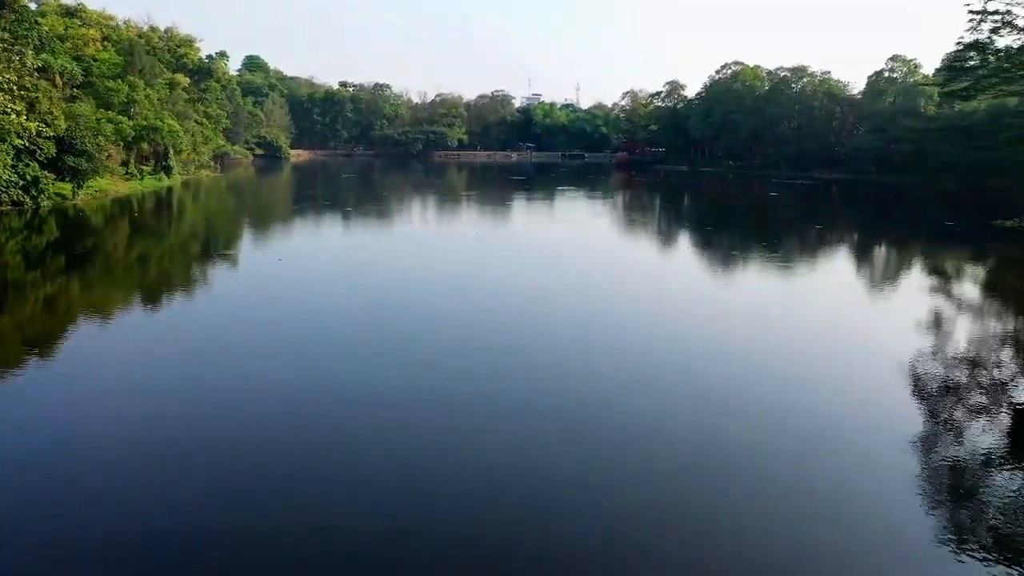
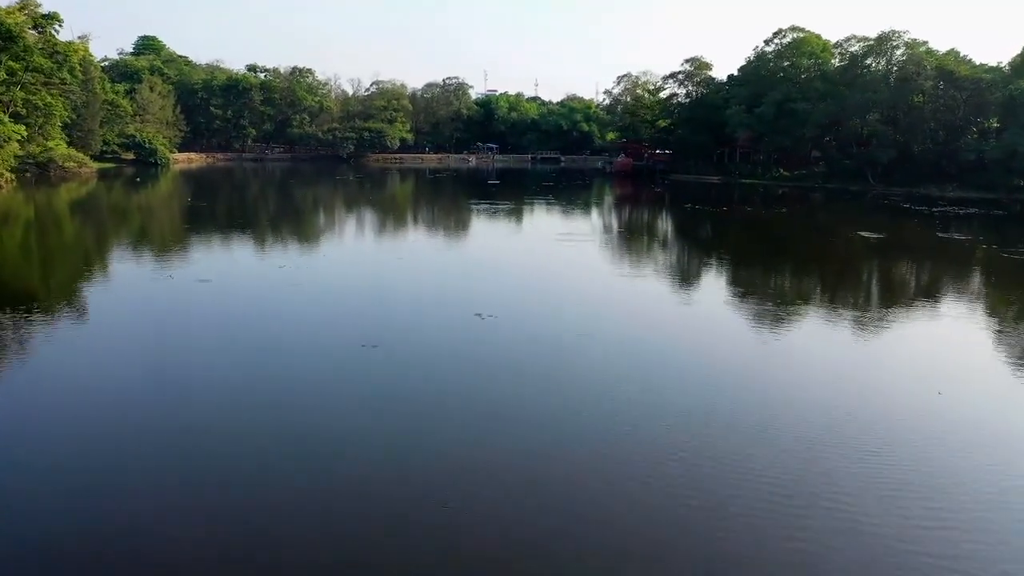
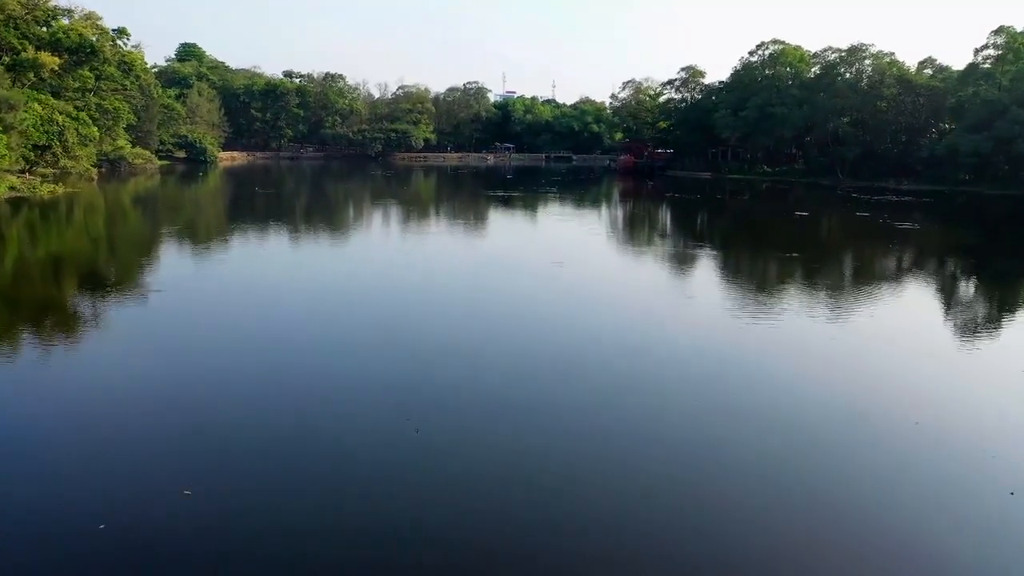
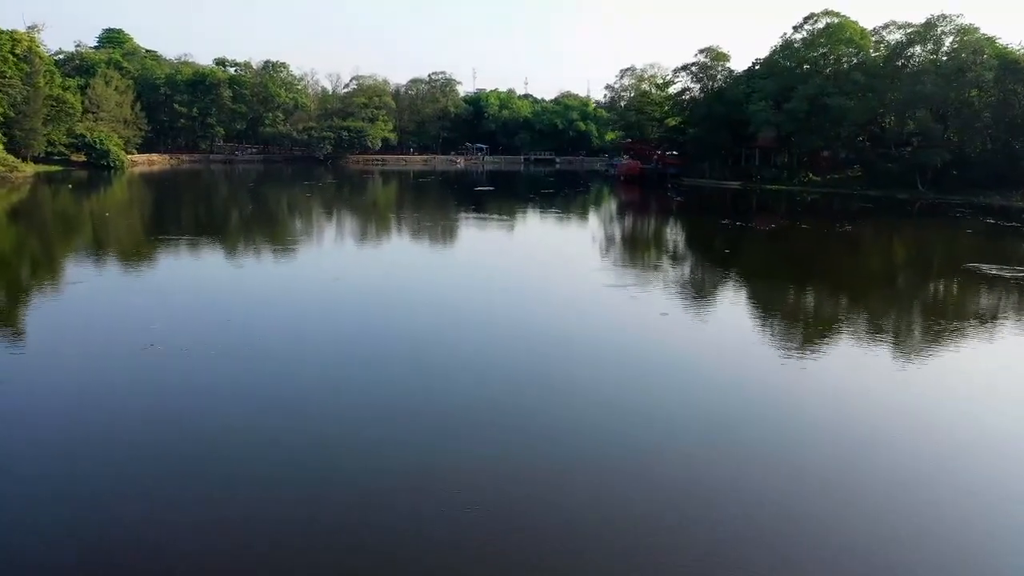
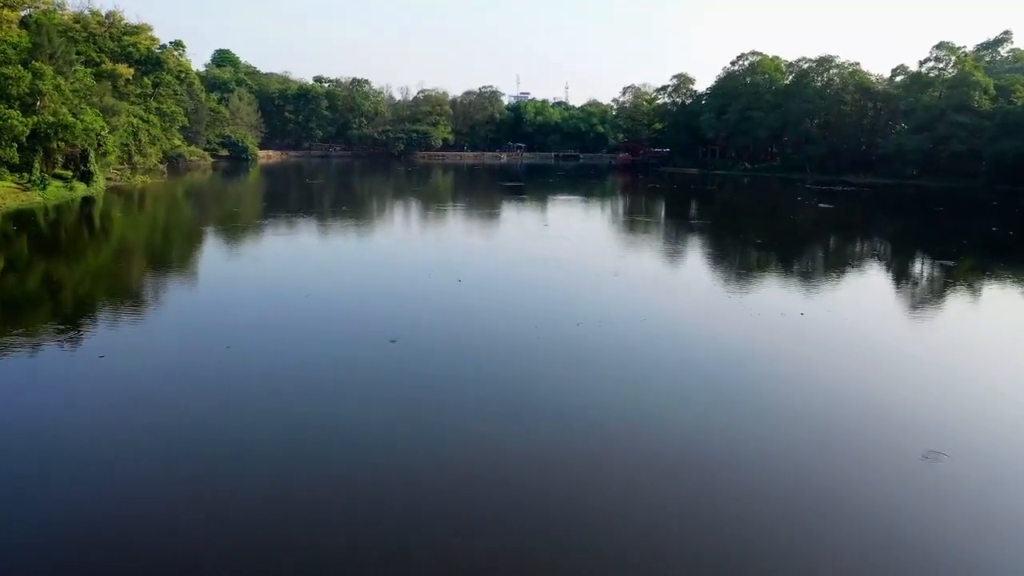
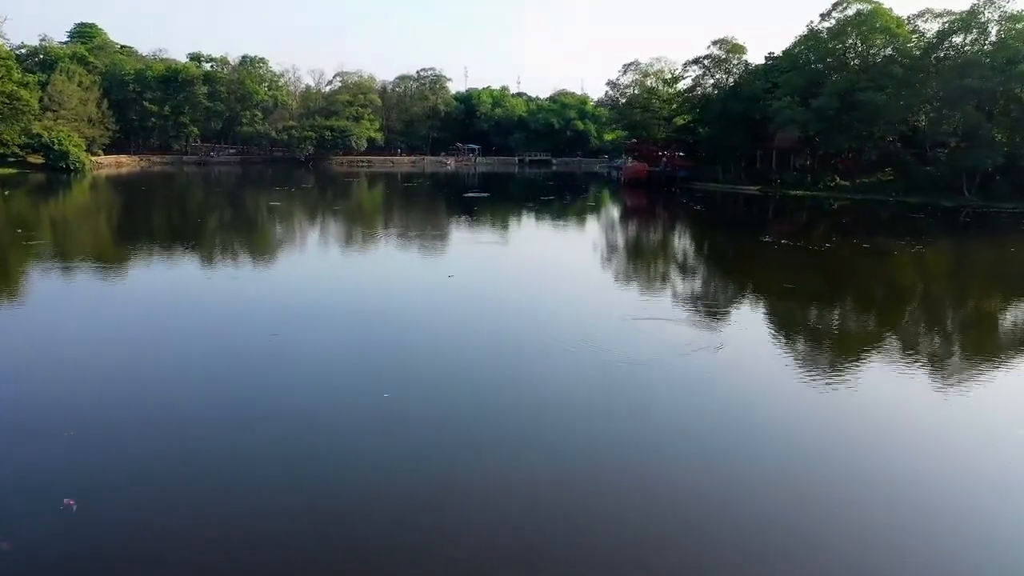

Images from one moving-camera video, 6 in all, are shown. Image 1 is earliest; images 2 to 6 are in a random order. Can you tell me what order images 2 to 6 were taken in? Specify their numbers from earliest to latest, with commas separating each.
5, 3, 2, 4, 6
